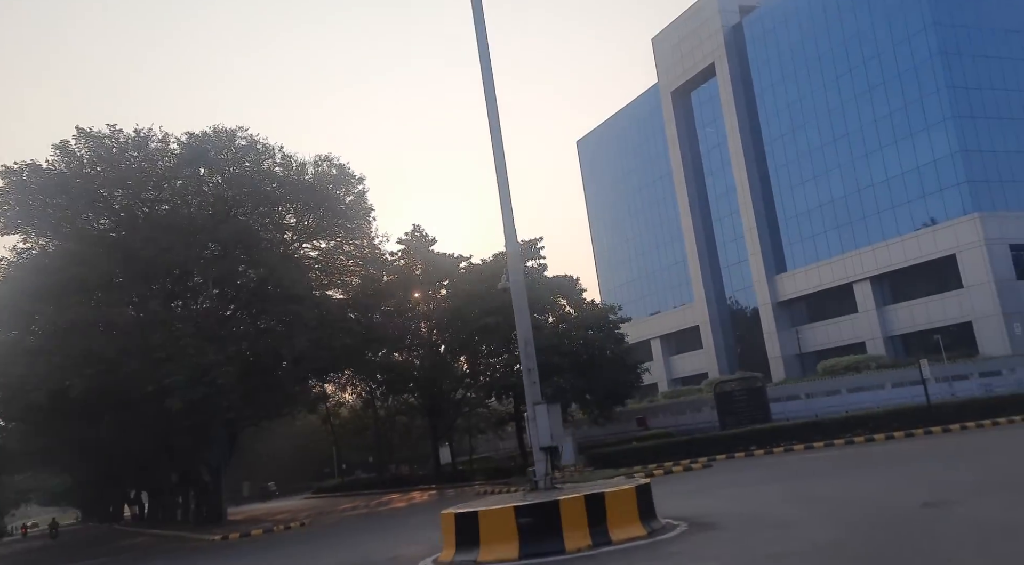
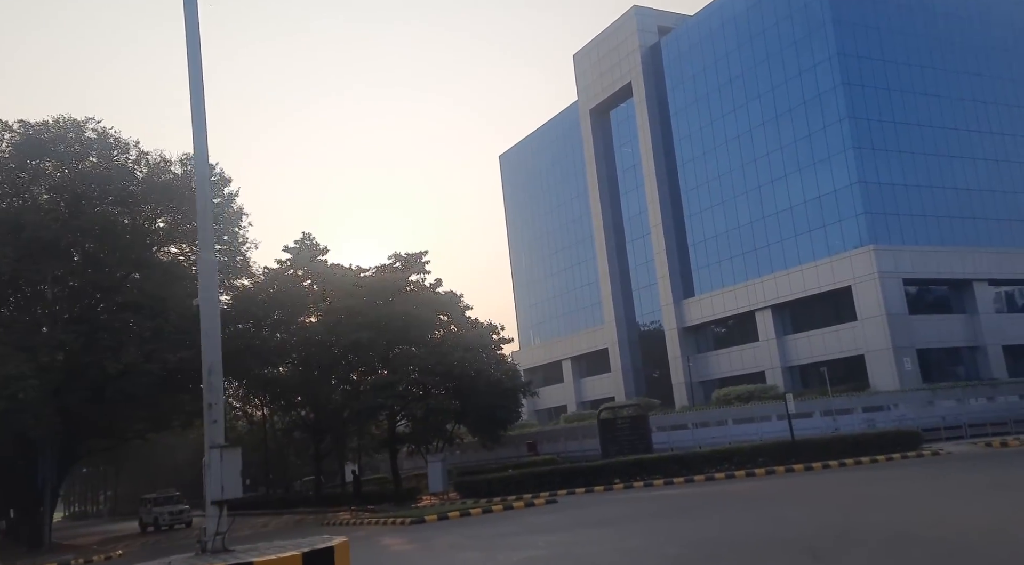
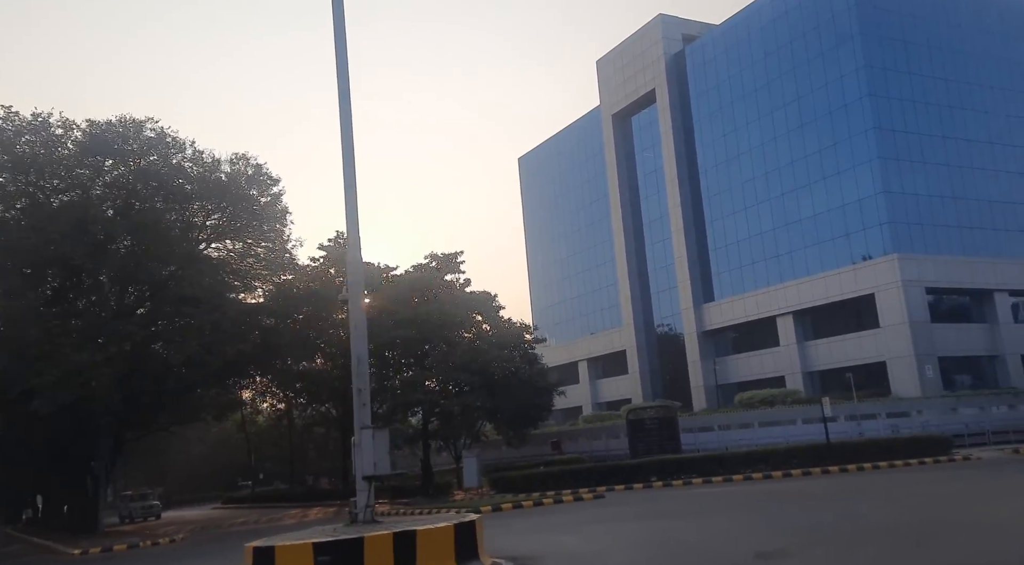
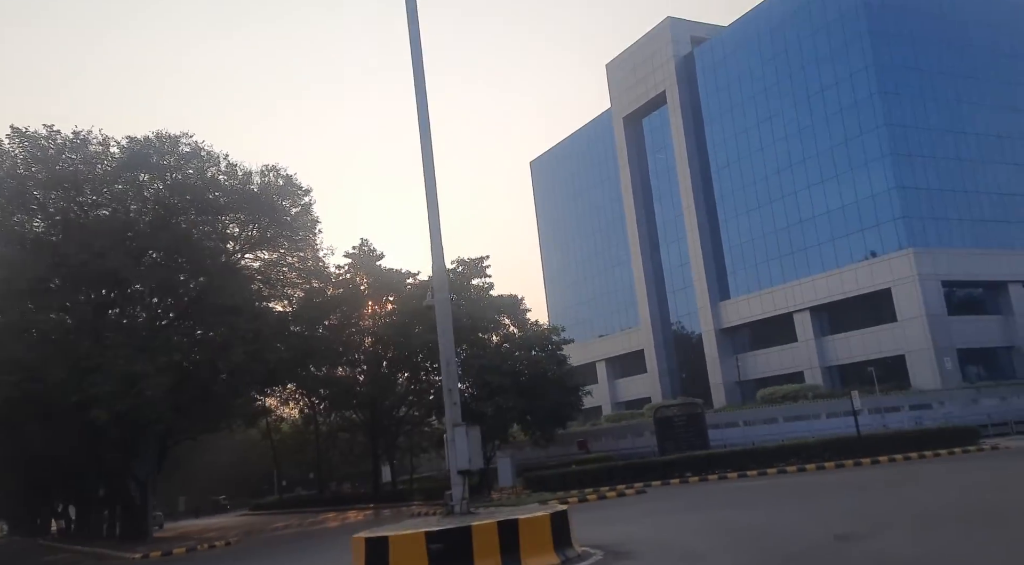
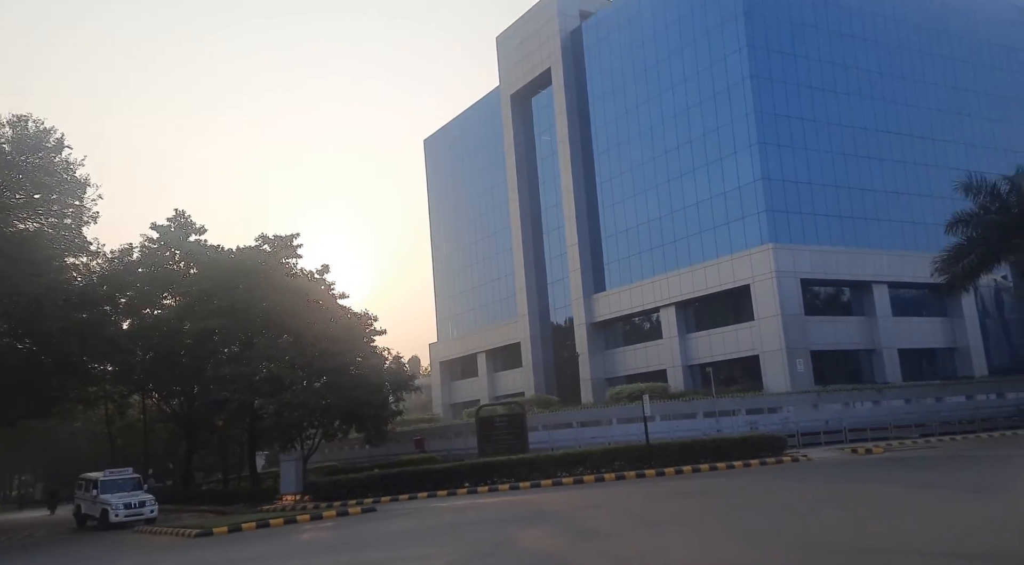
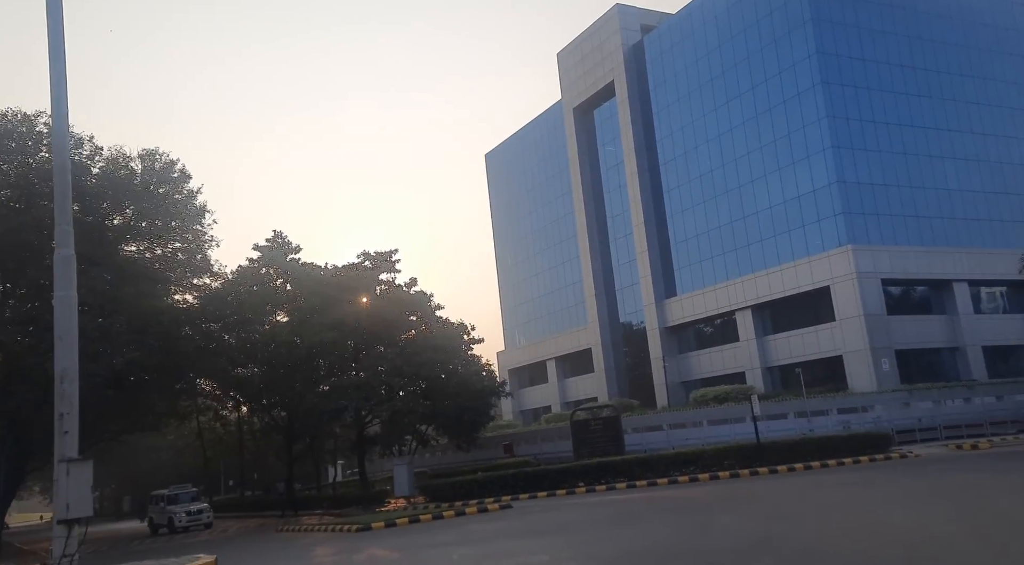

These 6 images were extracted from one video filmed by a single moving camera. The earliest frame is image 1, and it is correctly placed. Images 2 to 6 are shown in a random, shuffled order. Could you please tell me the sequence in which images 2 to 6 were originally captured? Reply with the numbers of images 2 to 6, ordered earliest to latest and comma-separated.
4, 3, 2, 6, 5
